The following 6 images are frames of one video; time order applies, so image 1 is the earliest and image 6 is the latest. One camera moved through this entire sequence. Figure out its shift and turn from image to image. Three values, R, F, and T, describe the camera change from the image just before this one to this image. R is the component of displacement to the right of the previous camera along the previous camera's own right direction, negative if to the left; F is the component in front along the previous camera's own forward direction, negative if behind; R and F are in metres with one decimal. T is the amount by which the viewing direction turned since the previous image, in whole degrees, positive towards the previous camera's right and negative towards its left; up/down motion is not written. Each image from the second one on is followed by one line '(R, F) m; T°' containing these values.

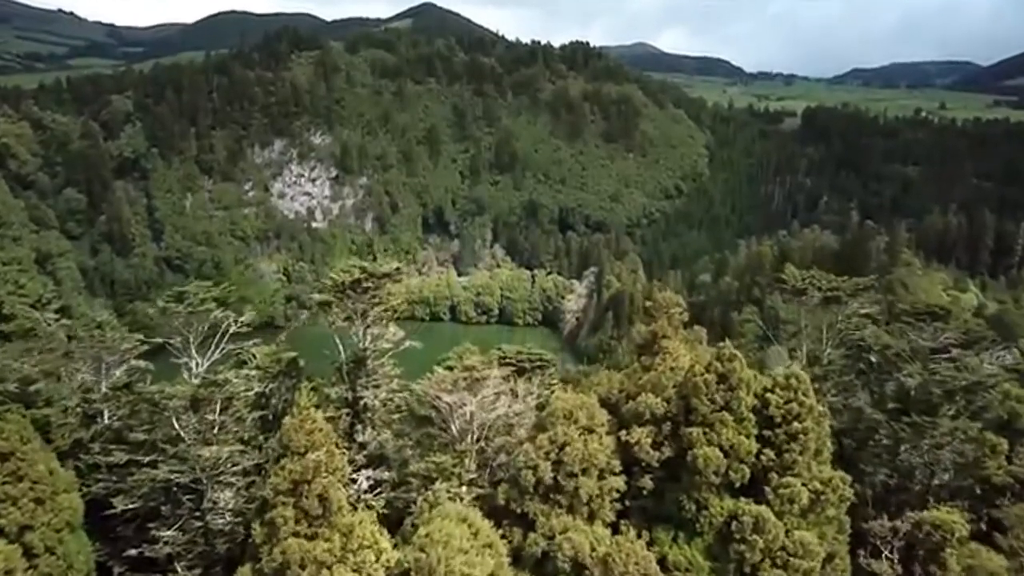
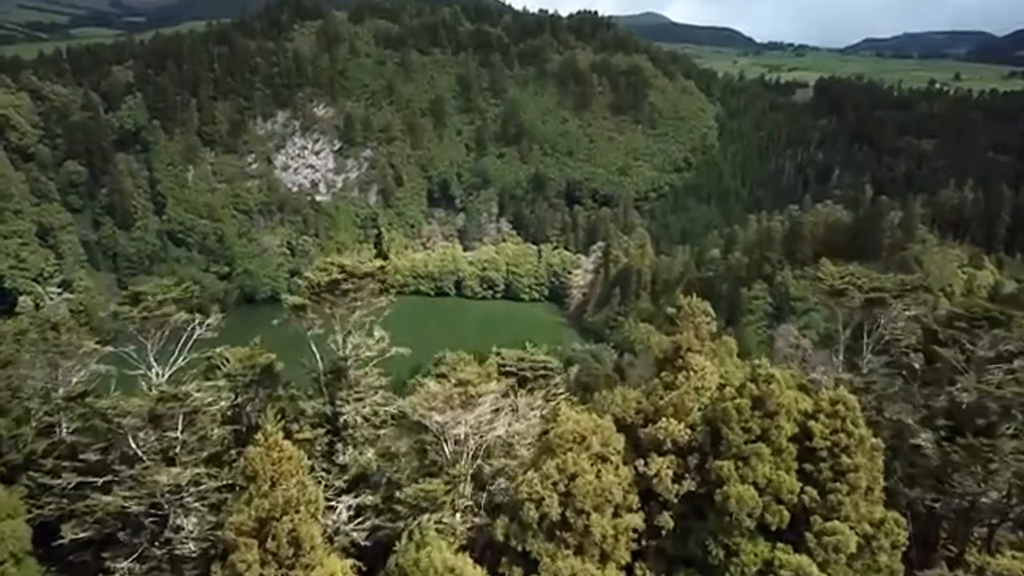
(+0.1, +1.3) m; 0°
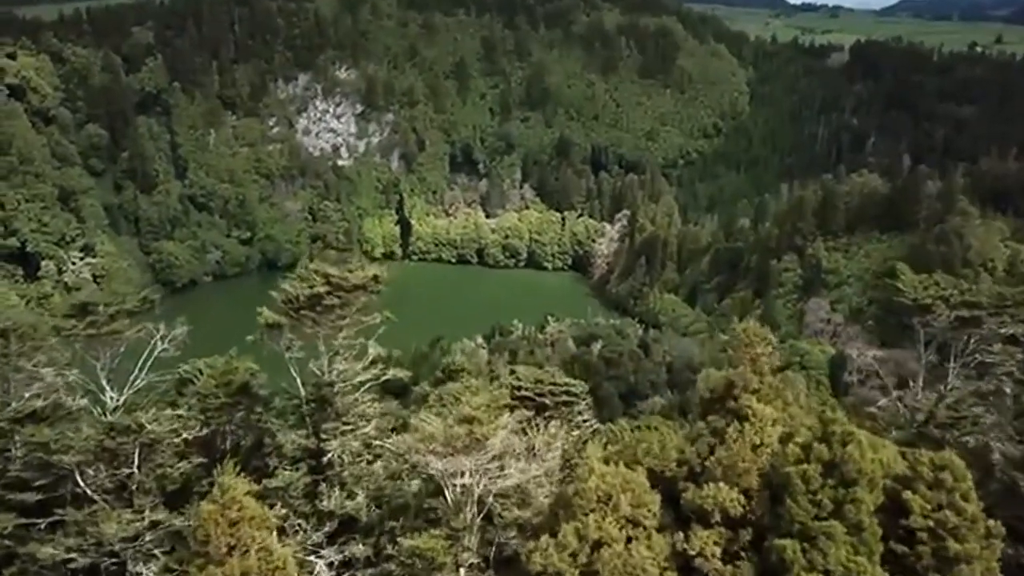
(+0.1, +1.6) m; -2°
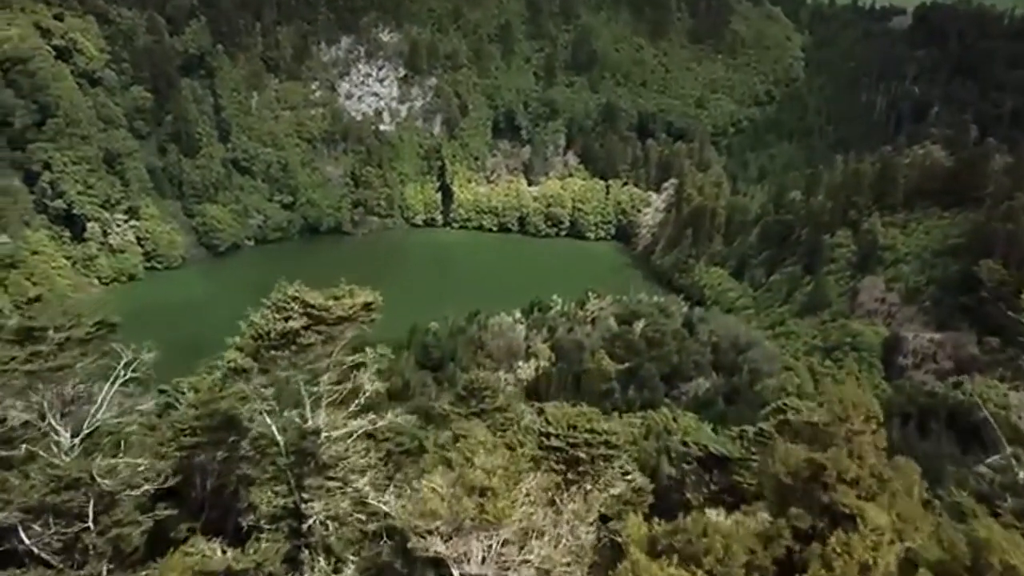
(+0.1, +1.6) m; -3°
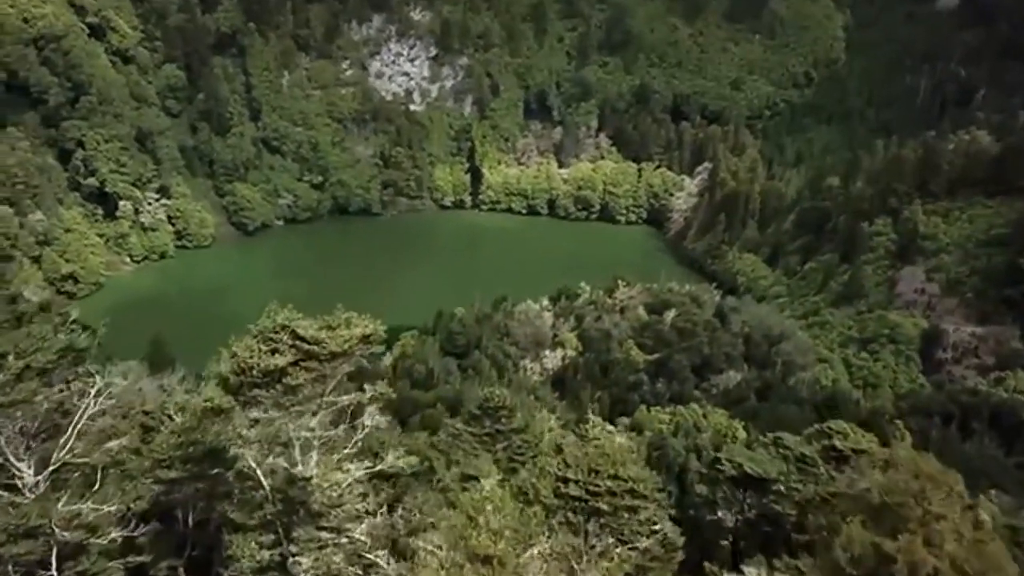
(+0.1, +0.9) m; -2°
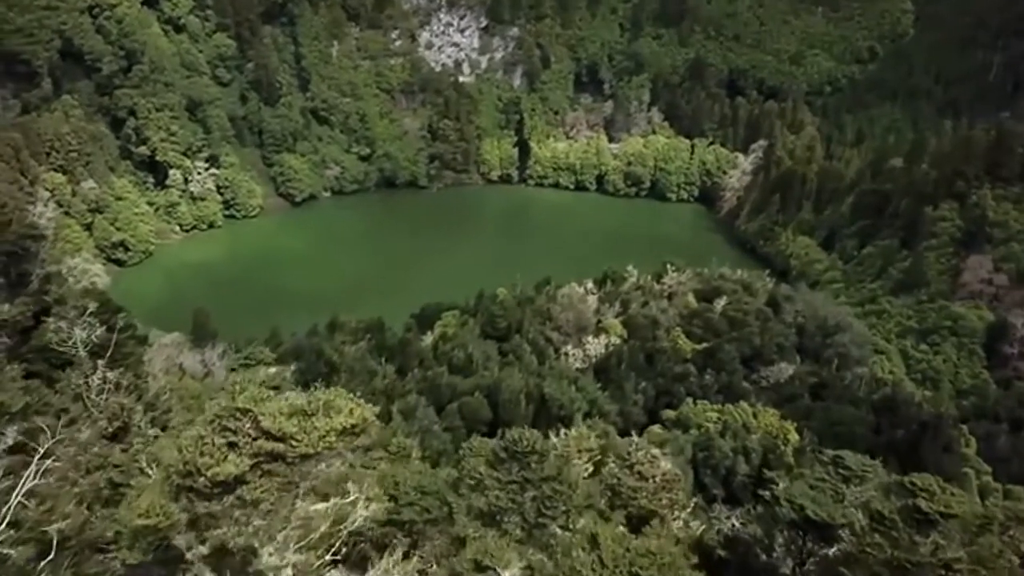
(+0.1, +1.3) m; -3°
